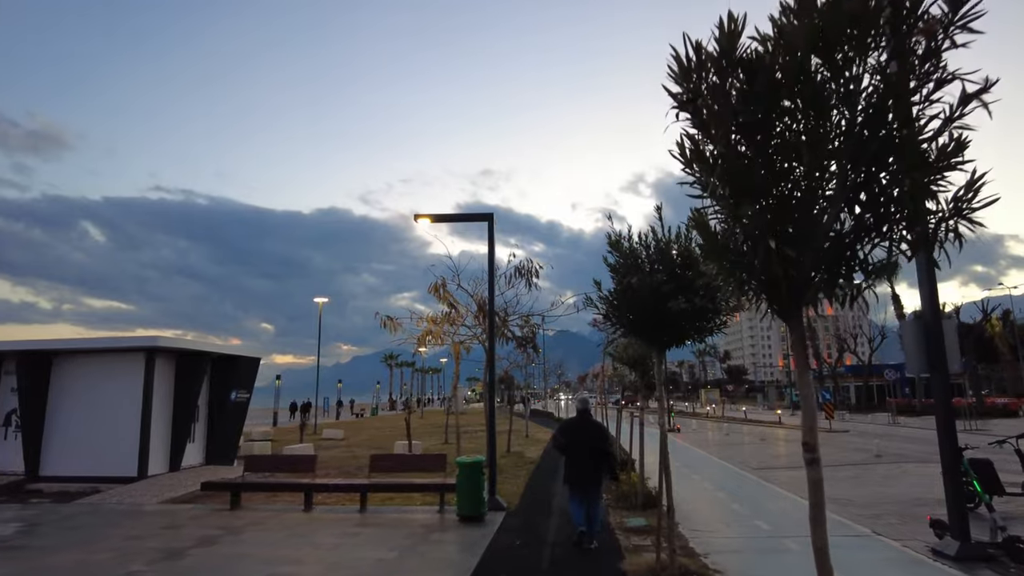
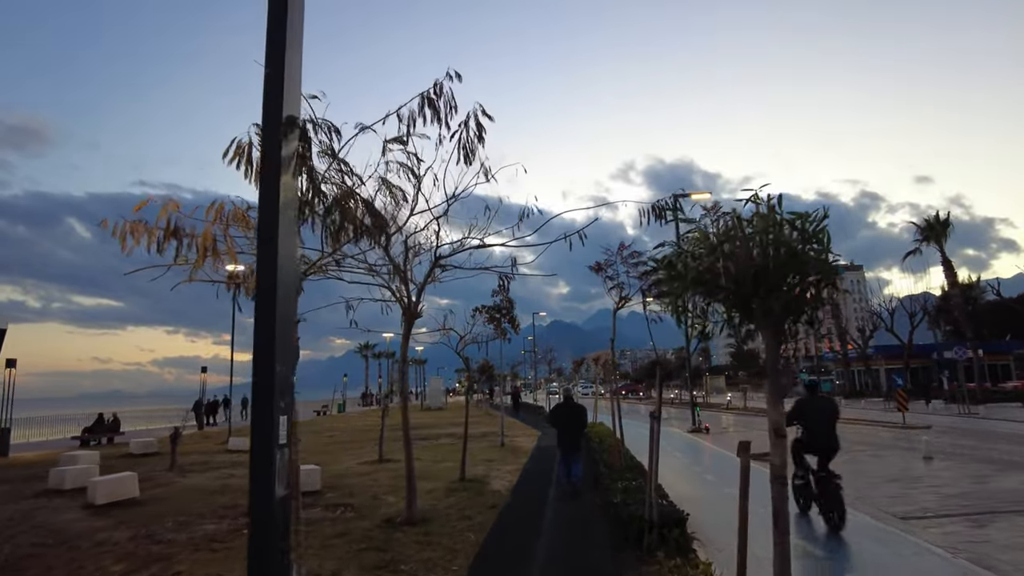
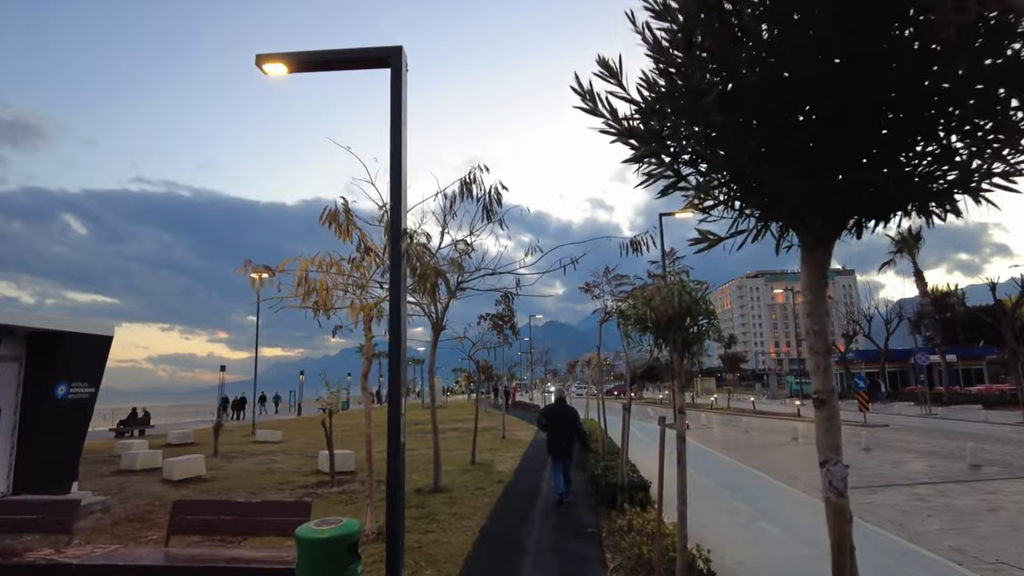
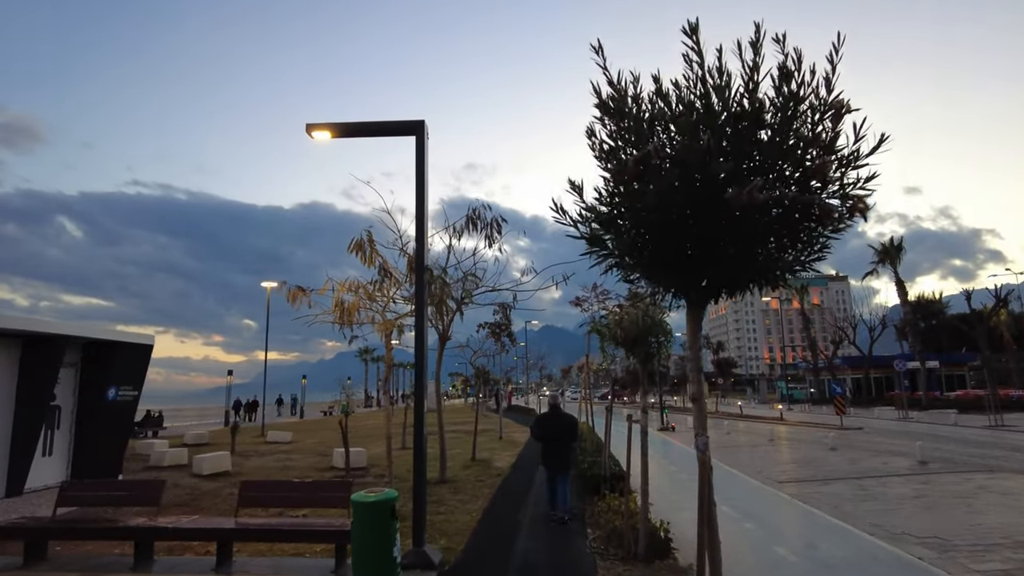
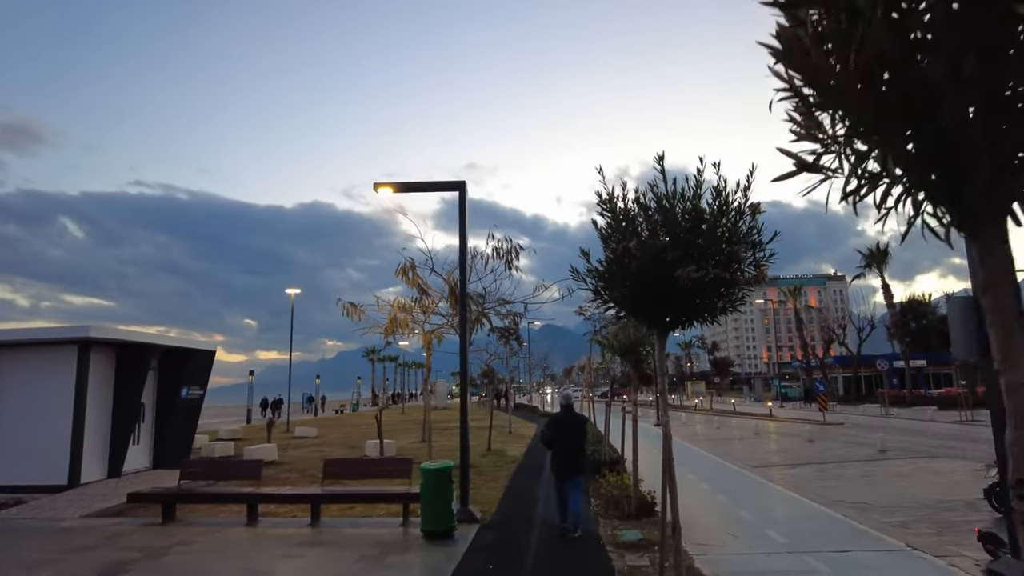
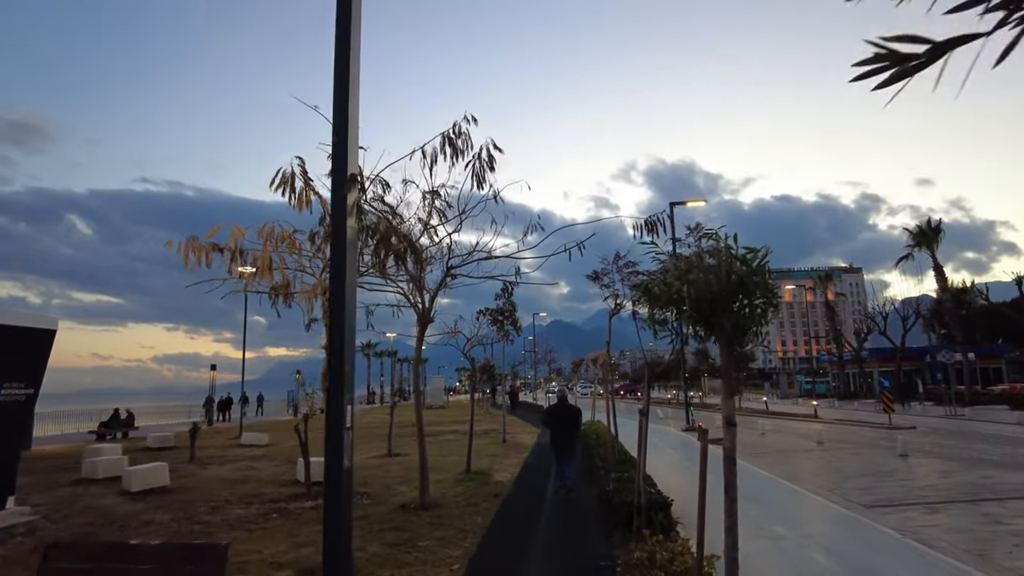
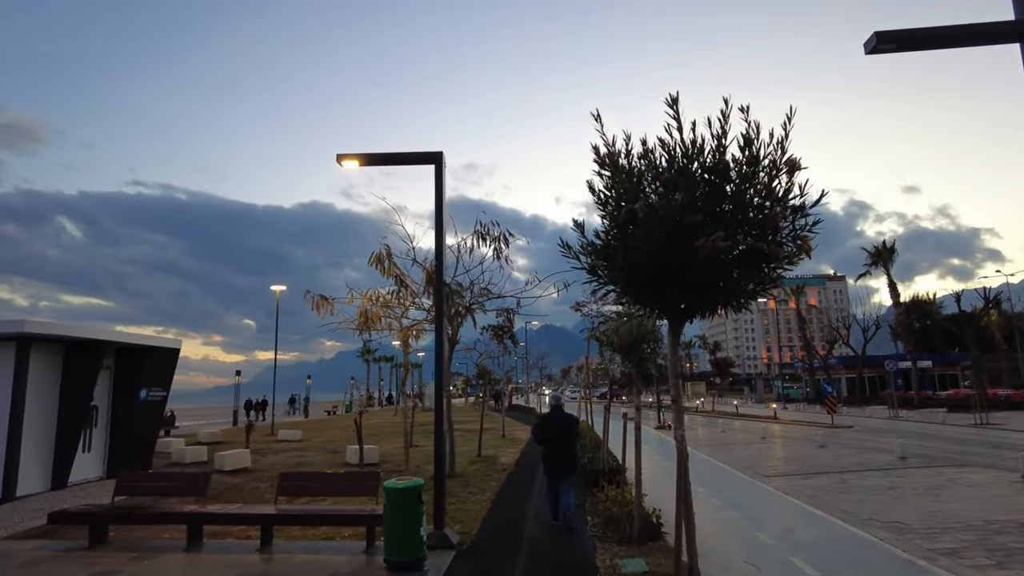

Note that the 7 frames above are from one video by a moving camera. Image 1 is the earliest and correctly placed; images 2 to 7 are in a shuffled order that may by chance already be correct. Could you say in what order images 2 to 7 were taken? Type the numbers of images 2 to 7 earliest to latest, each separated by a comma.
5, 7, 4, 3, 6, 2
